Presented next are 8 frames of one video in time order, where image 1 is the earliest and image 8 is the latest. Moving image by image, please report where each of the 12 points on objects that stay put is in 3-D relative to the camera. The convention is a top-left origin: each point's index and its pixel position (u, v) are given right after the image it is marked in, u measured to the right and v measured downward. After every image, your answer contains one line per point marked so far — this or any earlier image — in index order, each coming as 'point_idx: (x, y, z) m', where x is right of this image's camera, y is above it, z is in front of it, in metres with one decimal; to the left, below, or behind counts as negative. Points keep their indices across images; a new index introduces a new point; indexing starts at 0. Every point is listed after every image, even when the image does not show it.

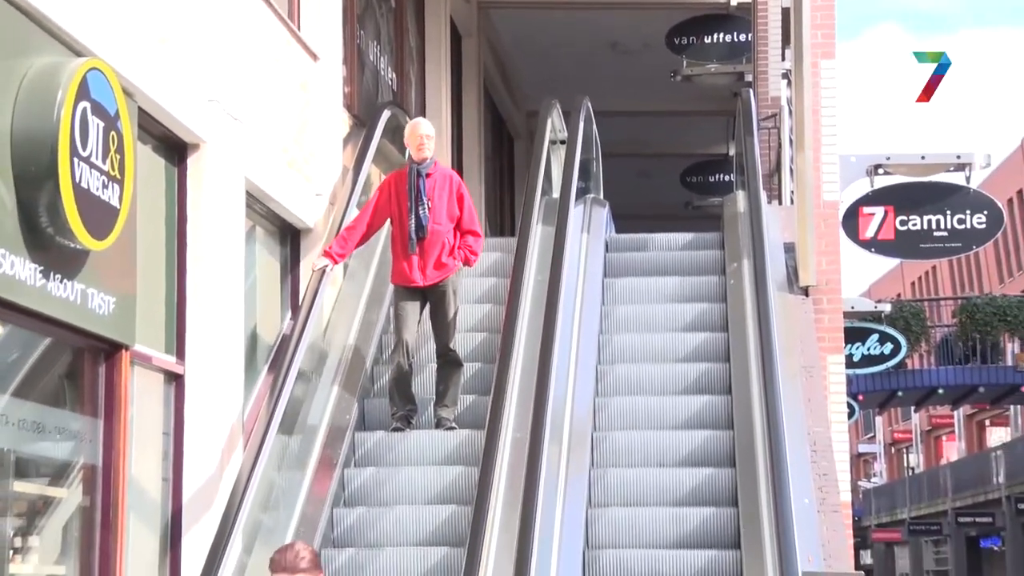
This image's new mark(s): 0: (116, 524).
0: (-1.9, -1.1, +4.4) m
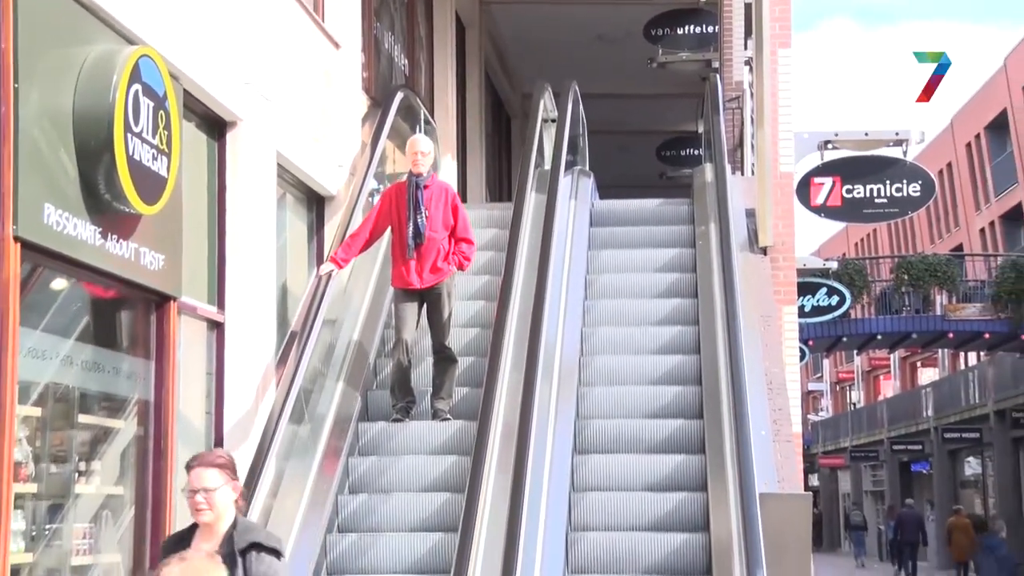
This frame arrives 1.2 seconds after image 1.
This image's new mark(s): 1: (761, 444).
0: (-1.9, -0.9, +5.0) m
1: (+1.3, -0.8, +4.7) m
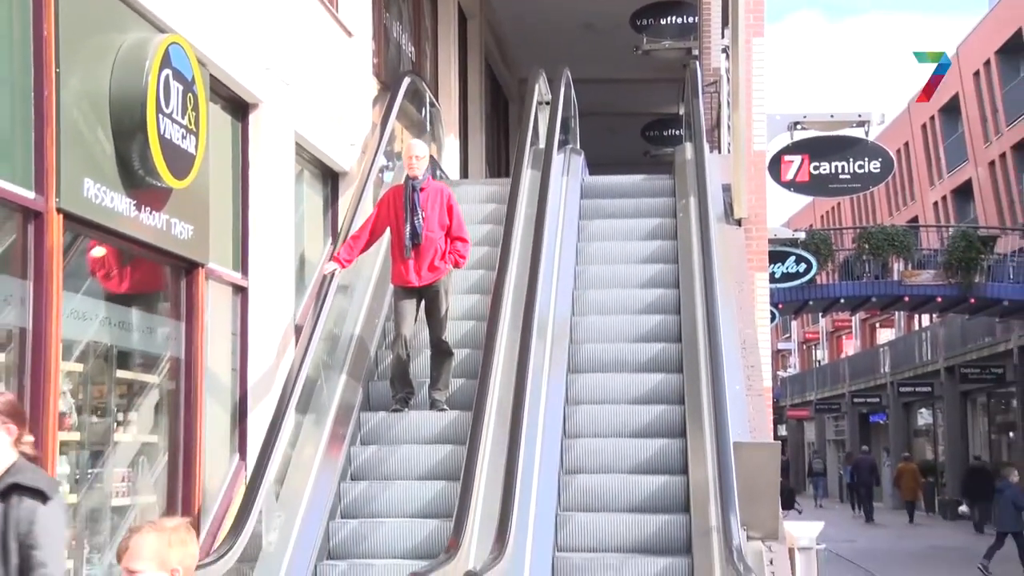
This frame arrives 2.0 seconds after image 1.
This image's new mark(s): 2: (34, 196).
0: (-1.9, -0.7, +5.4) m
1: (+1.3, -0.6, +5.1) m
2: (-2.3, +0.4, +4.2) m
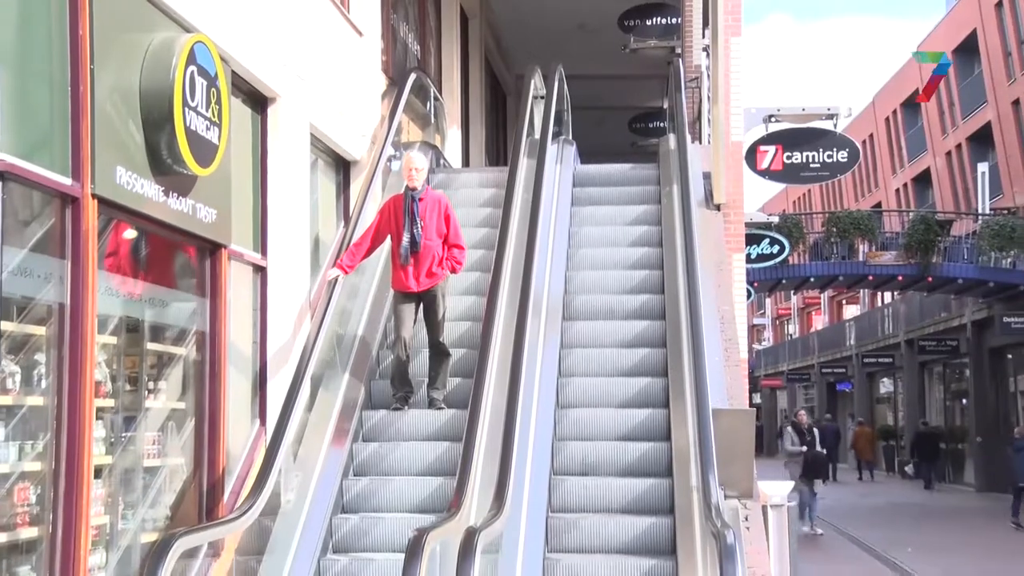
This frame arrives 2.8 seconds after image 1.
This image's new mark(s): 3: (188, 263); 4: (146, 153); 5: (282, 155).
0: (-1.9, -0.5, +5.8) m
1: (+1.2, -0.5, +5.6) m
2: (-2.3, +0.6, +4.6) m
3: (-2.1, -0.1, +5.6) m
4: (-2.1, +0.8, +5.1) m
5: (-1.6, +0.9, +6.4) m
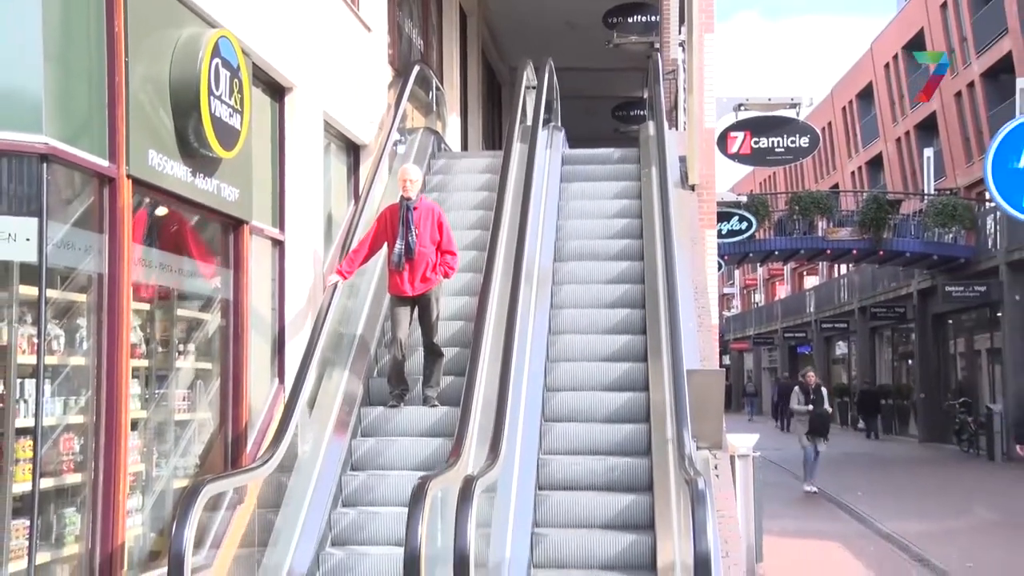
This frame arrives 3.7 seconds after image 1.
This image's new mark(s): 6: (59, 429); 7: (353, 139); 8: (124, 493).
0: (-1.9, -0.3, +6.4) m
1: (+1.2, -0.3, +6.1) m
2: (-2.3, +0.7, +5.1) m
3: (-2.2, +0.1, +6.1) m
4: (-2.1, +1.0, +5.7) m
5: (-1.7, +1.1, +7.0) m
6: (-2.6, -0.8, +5.0) m
7: (-1.5, +1.4, +8.3) m
8: (-2.3, -1.2, +5.3) m
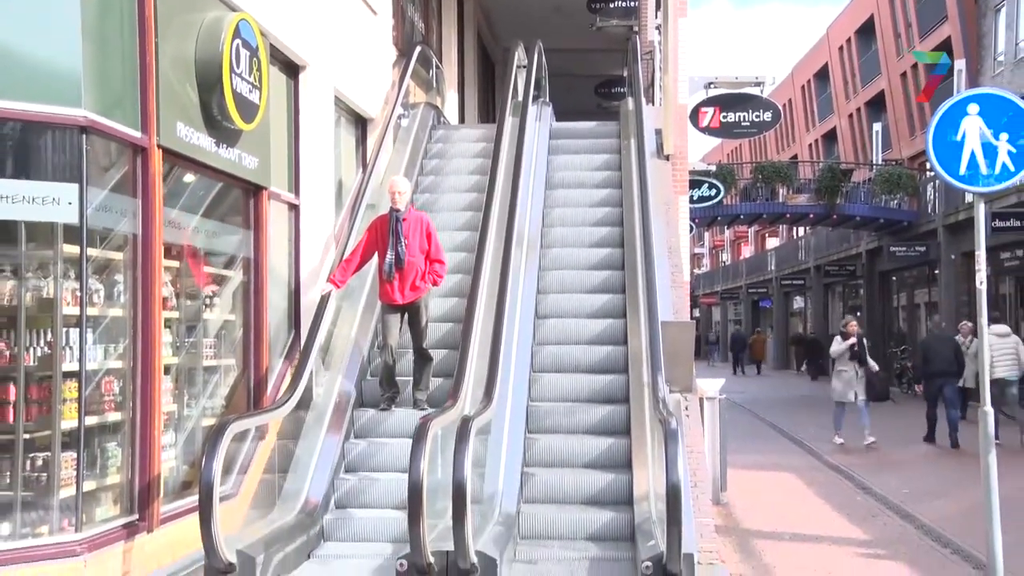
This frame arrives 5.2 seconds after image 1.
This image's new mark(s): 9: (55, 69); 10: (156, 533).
0: (-2.0, 0.0, +7.1) m
1: (+1.1, 0.0, +6.8) m
2: (-2.4, +1.0, +5.8) m
3: (-2.2, +0.4, +6.8) m
4: (-2.2, +1.2, +6.3) m
5: (-1.7, +1.5, +7.6) m
6: (-2.6, -0.5, +5.7) m
7: (-1.5, +1.8, +8.9) m
8: (-2.4, -1.0, +6.0) m
9: (-2.7, +1.3, +5.2) m
10: (-2.4, -1.6, +5.9) m
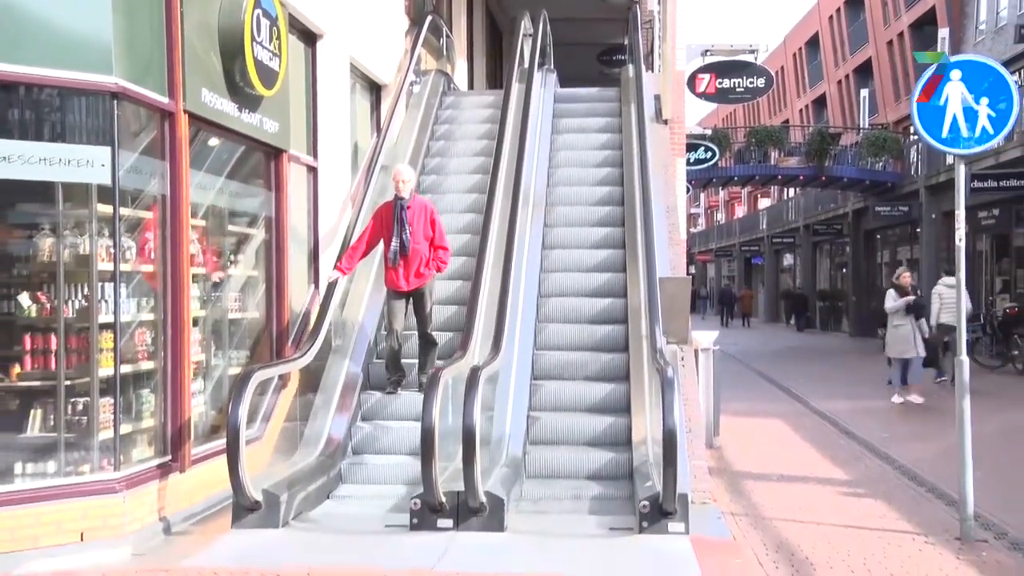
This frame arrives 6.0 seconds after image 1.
0: (-1.9, +0.3, +7.5) m
1: (+1.2, +0.3, +7.2) m
2: (-2.3, +1.3, +6.1) m
3: (-2.2, +0.8, +7.2) m
4: (-2.1, +1.6, +6.6) m
5: (-1.7, +1.8, +7.9) m
6: (-2.6, -0.2, +6.1) m
7: (-1.5, +2.2, +9.2) m
8: (-2.3, -0.6, +6.4) m
9: (-2.6, +1.5, +5.6) m
10: (-2.3, -1.3, +6.4) m
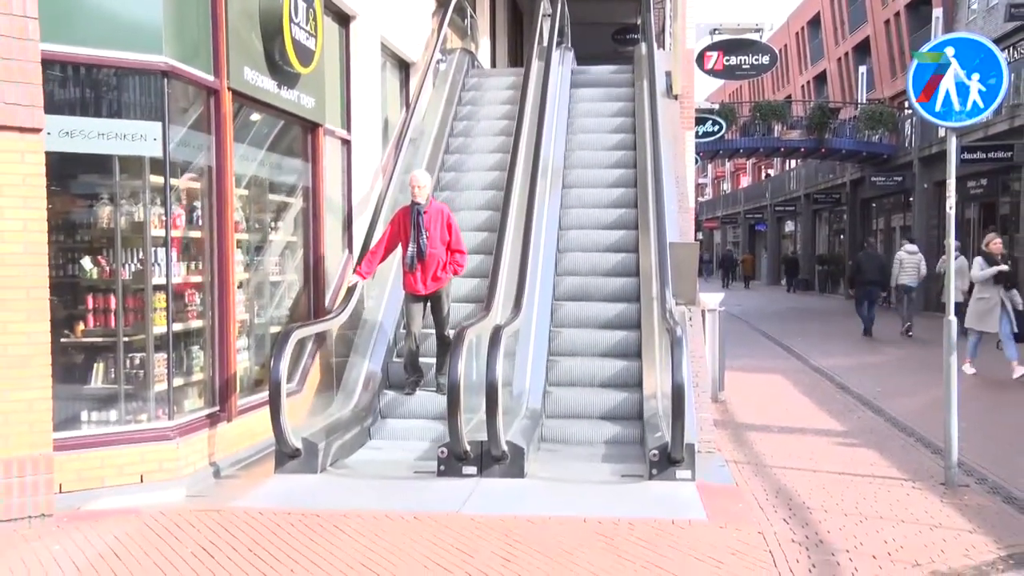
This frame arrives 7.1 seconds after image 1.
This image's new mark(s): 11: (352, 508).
0: (-1.8, +0.6, +8.0) m
1: (+1.4, +0.6, +7.7) m
2: (-2.2, +1.5, +6.6) m
3: (-2.0, +1.1, +7.7) m
4: (-2.0, +1.8, +7.1) m
5: (-1.5, +2.2, +8.4) m
6: (-2.4, 0.0, +6.7) m
7: (-1.2, +2.6, +9.7) m
8: (-2.2, -0.4, +7.0) m
9: (-2.5, +1.8, +6.1) m
10: (-2.2, -1.0, +7.0) m
11: (-1.0, -1.4, +5.8) m
